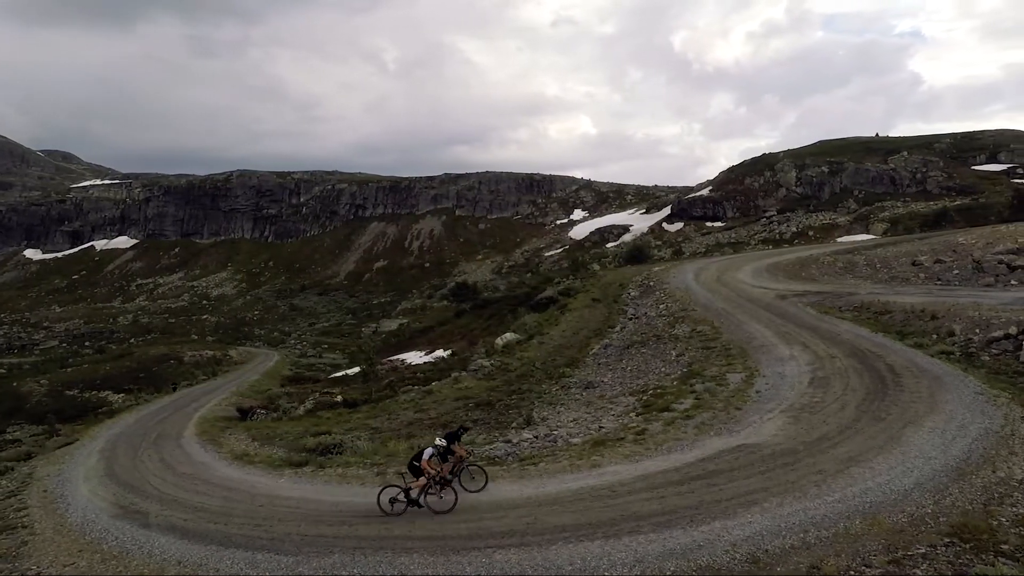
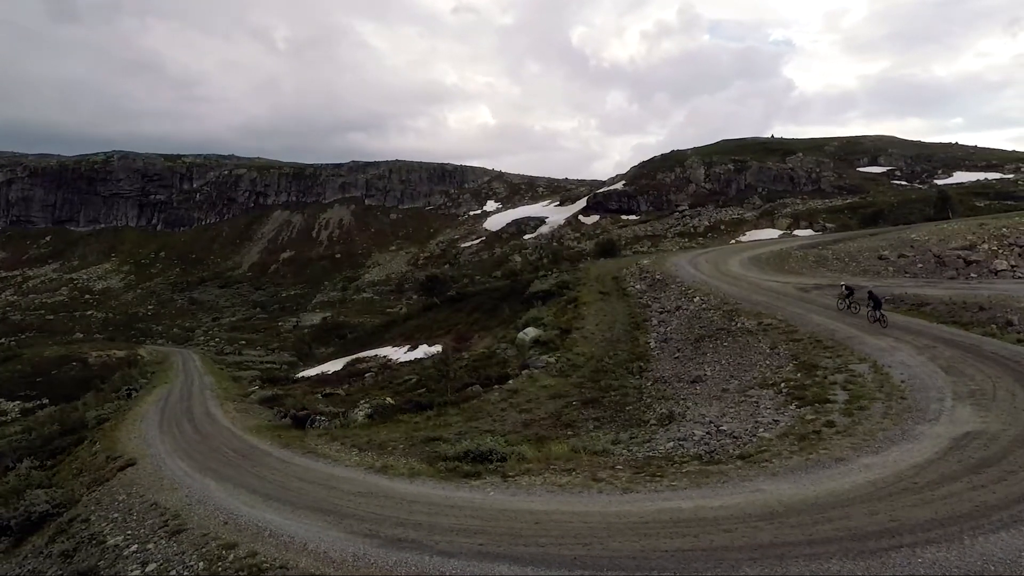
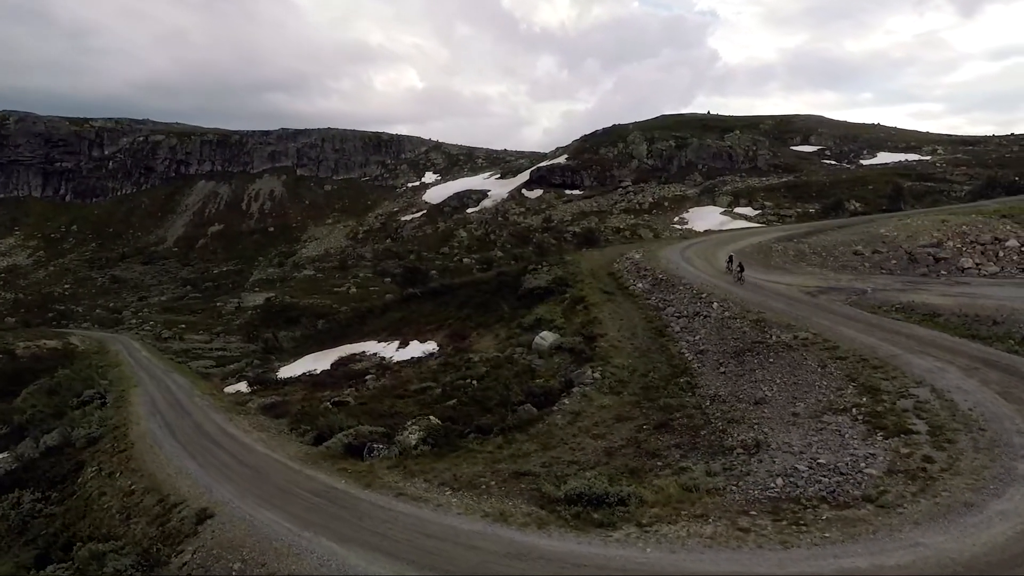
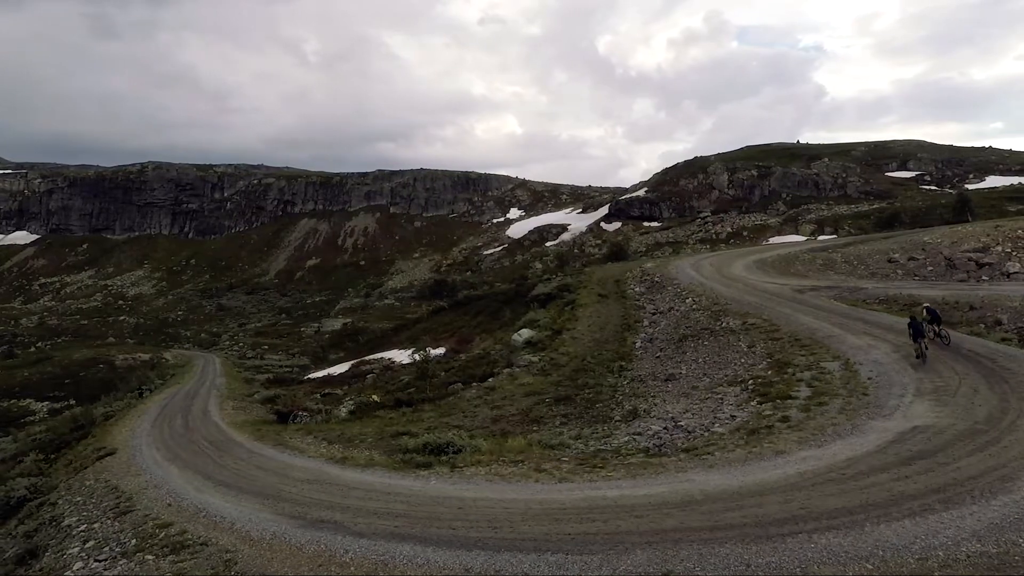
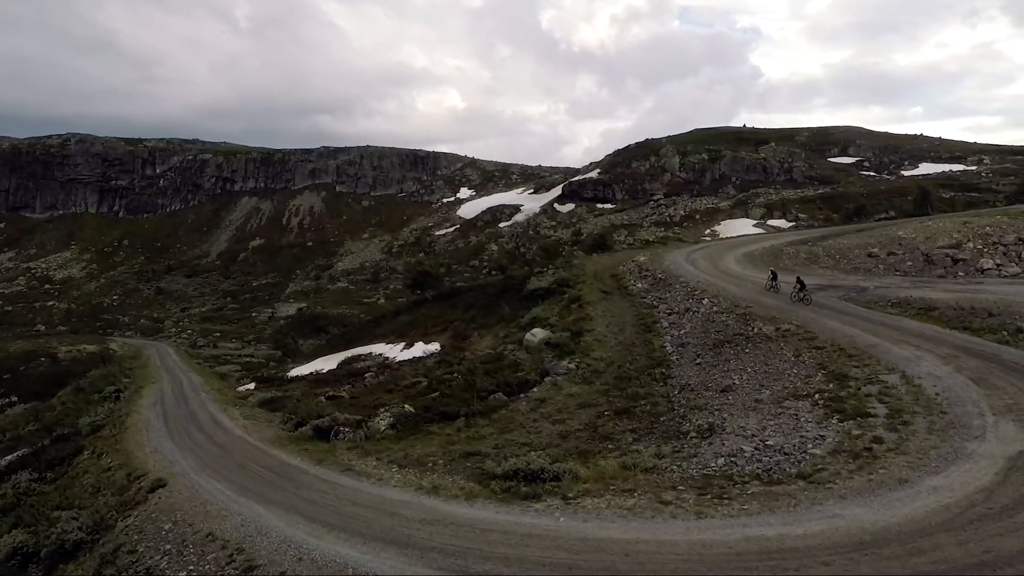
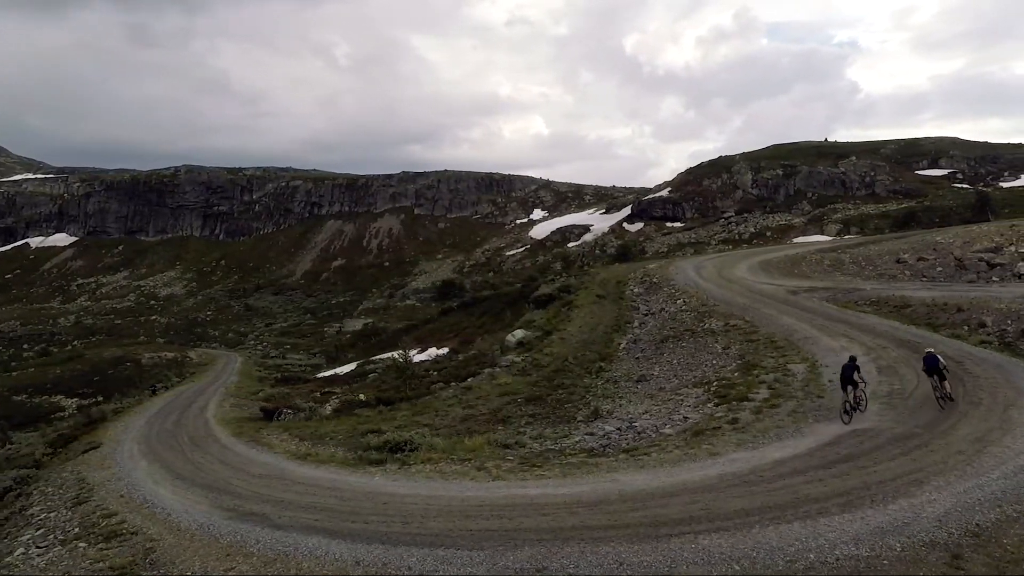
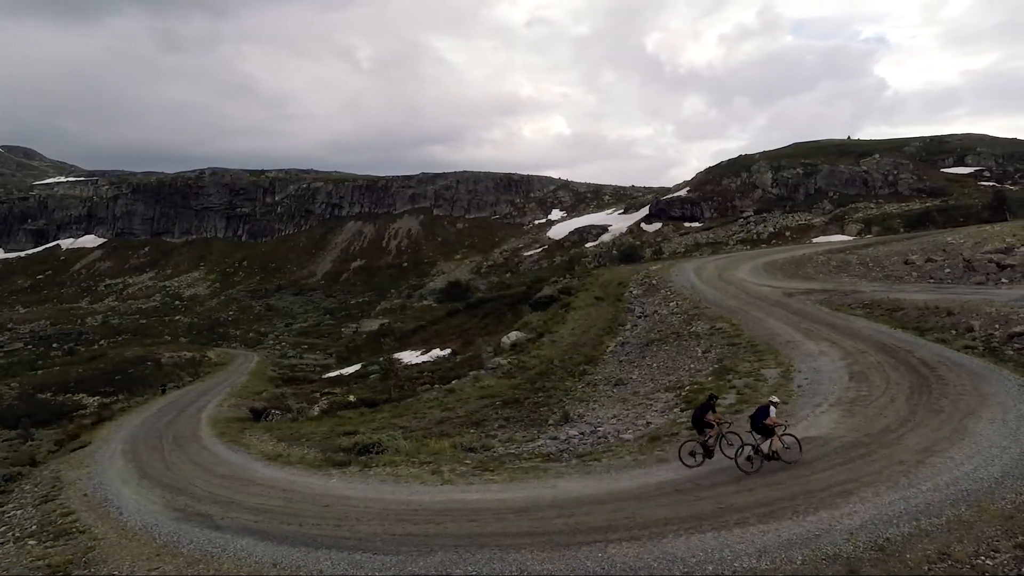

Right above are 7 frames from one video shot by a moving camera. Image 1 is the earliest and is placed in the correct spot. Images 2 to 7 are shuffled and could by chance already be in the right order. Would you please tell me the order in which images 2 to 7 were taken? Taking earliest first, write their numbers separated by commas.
7, 6, 4, 2, 5, 3
